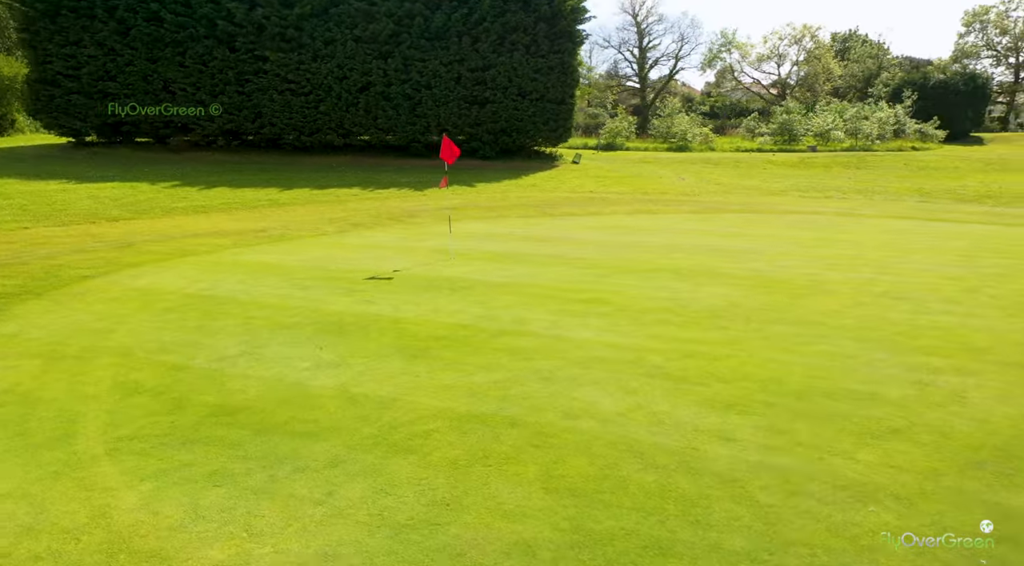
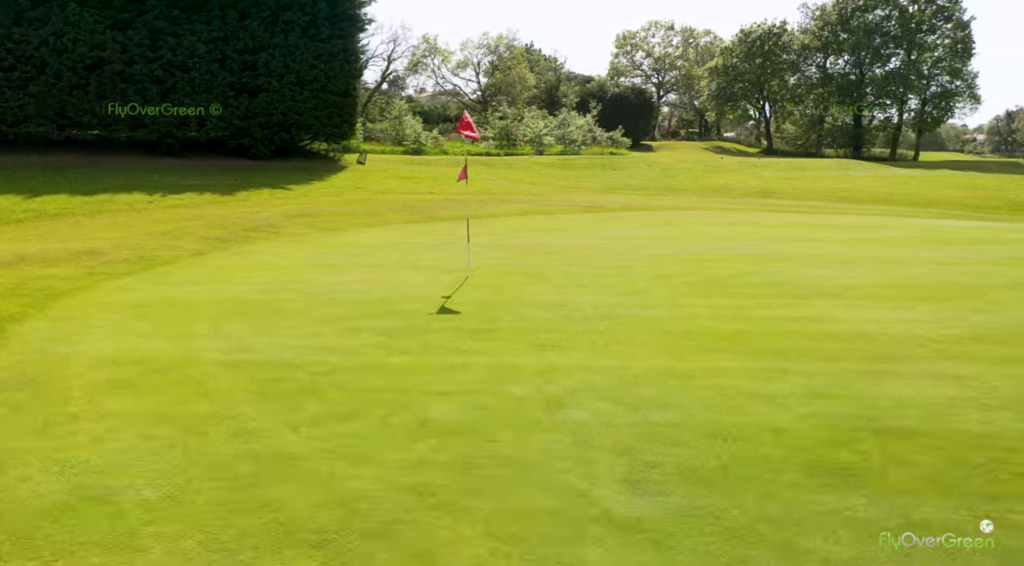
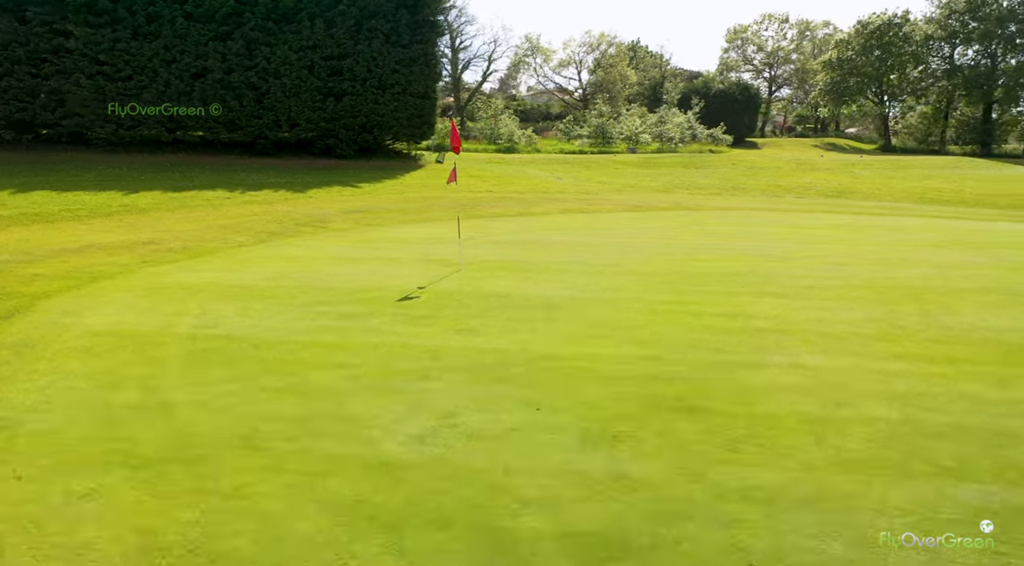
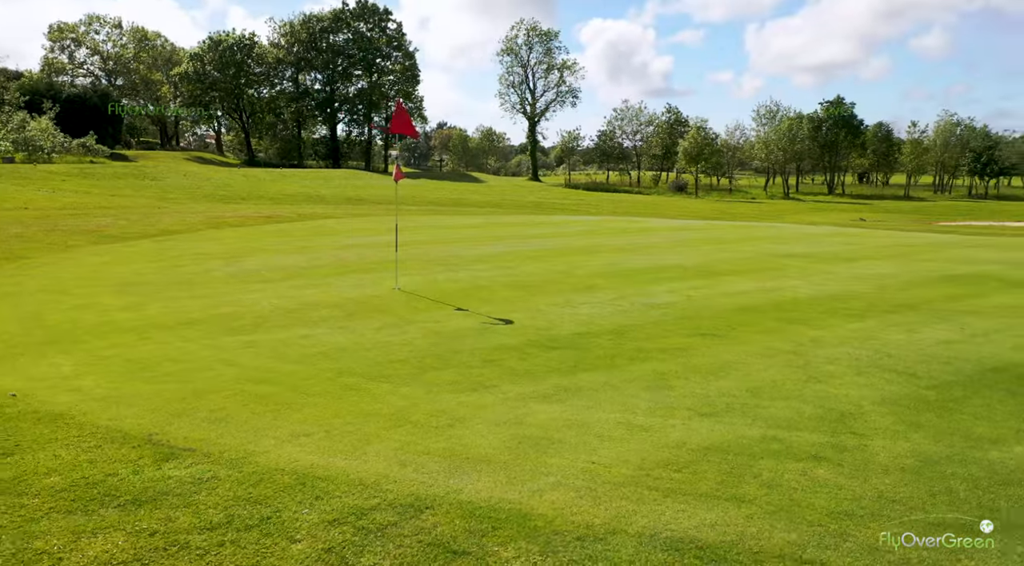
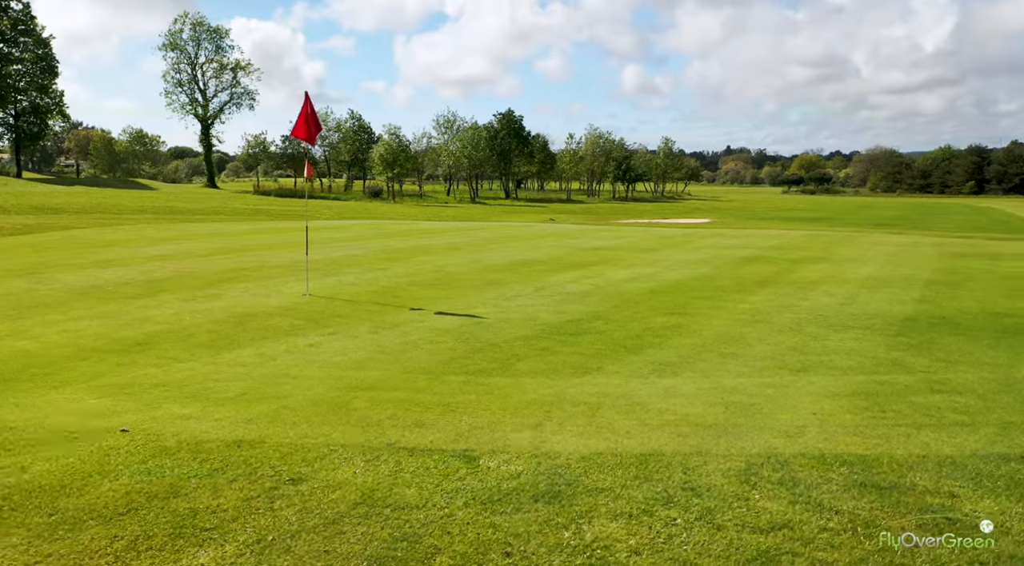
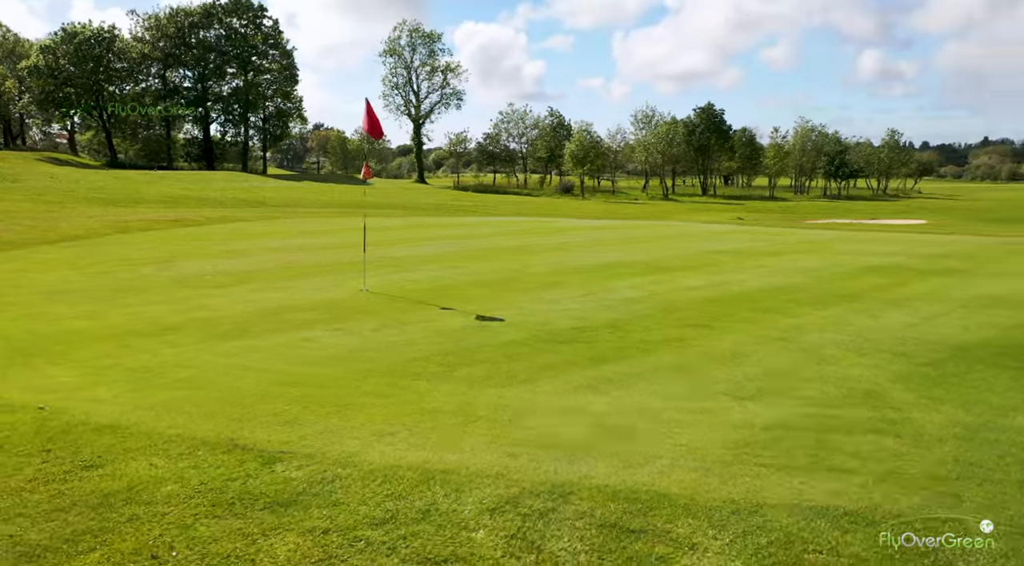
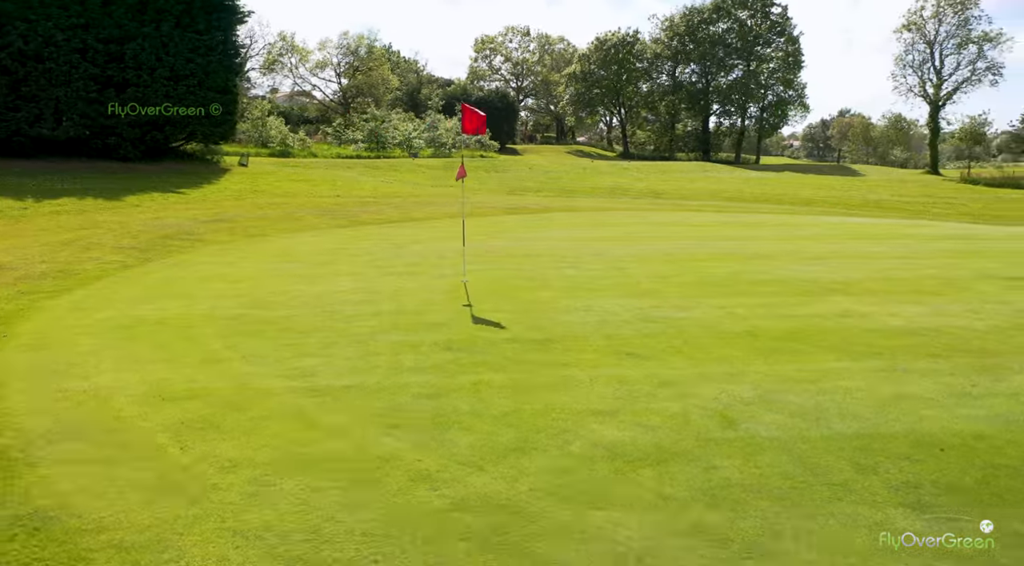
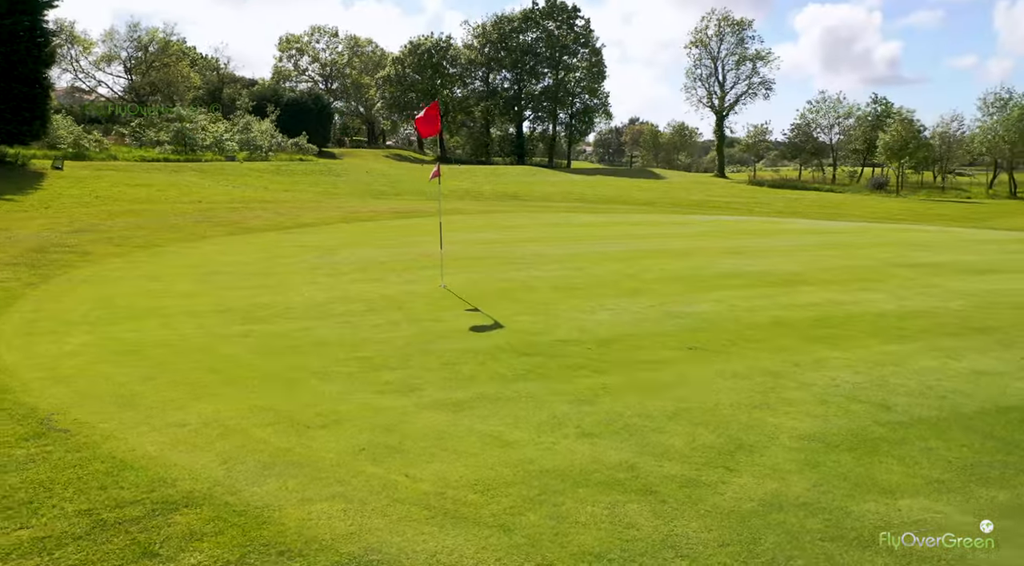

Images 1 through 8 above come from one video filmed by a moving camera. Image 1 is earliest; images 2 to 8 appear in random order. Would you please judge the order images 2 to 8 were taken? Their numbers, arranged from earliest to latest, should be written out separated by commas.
3, 2, 7, 8, 4, 6, 5
